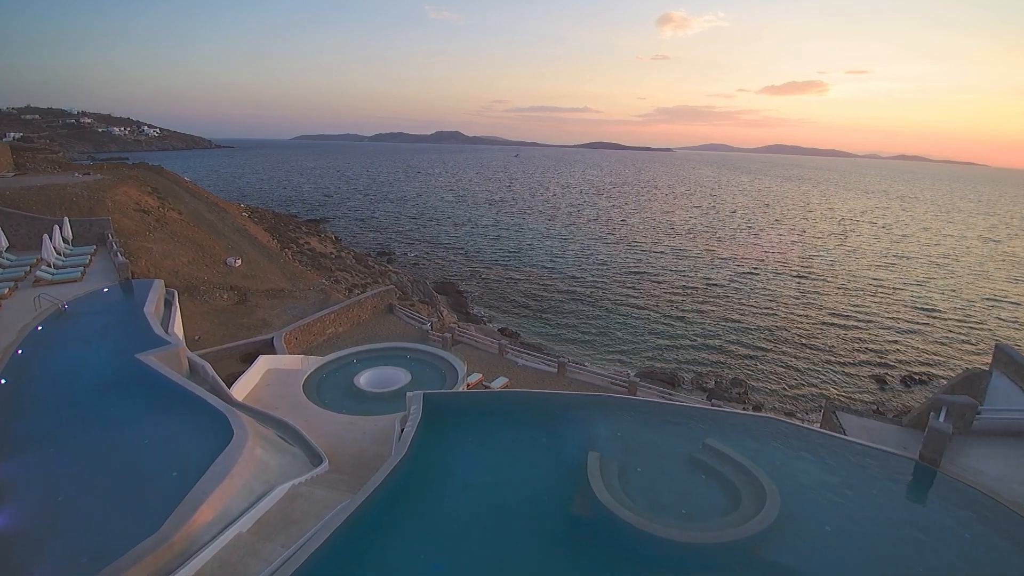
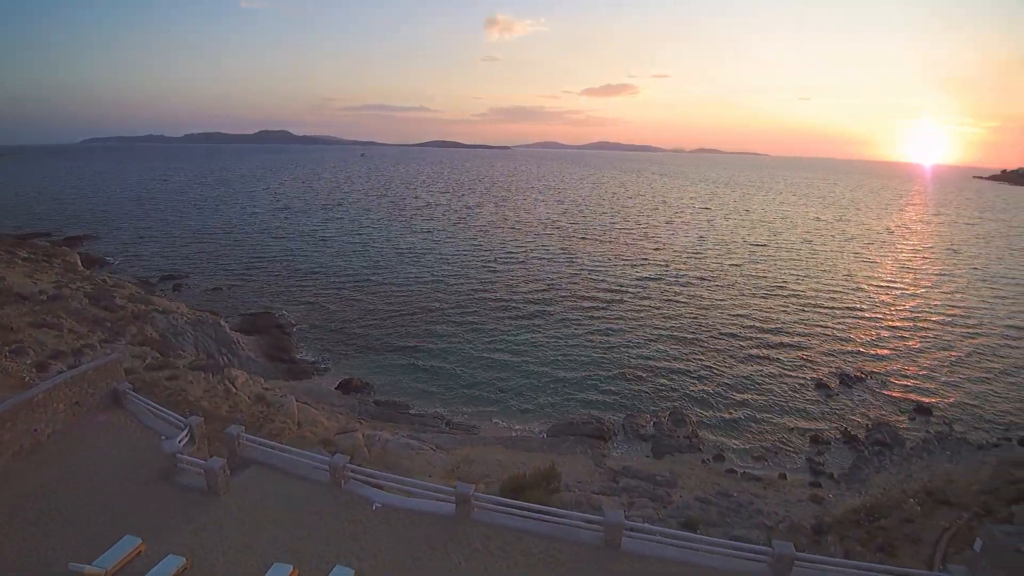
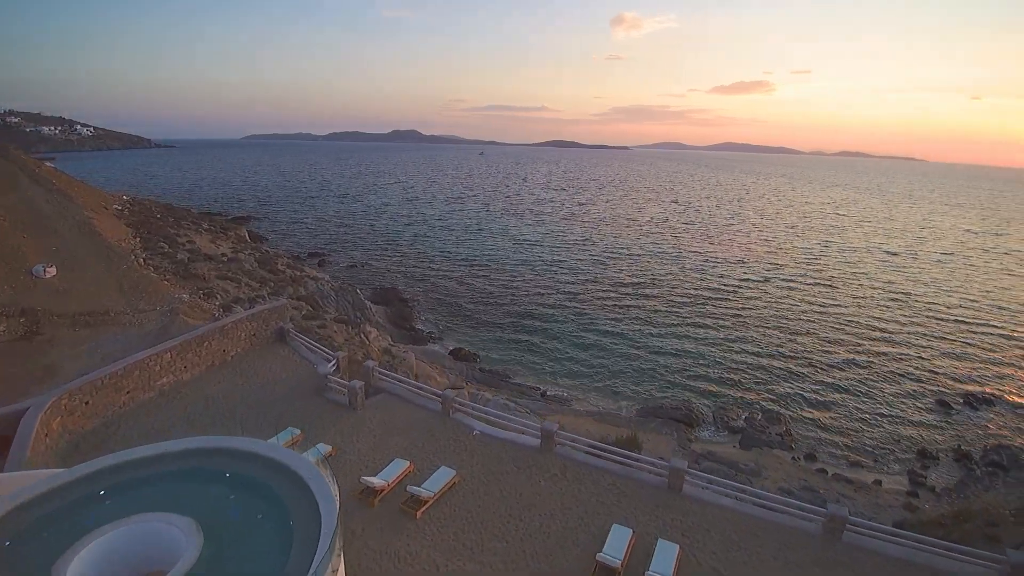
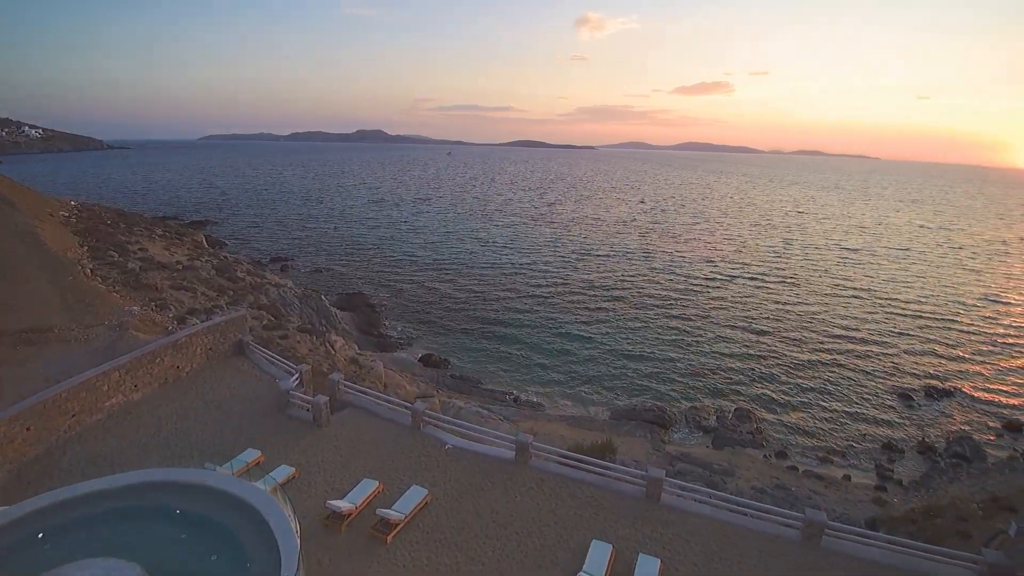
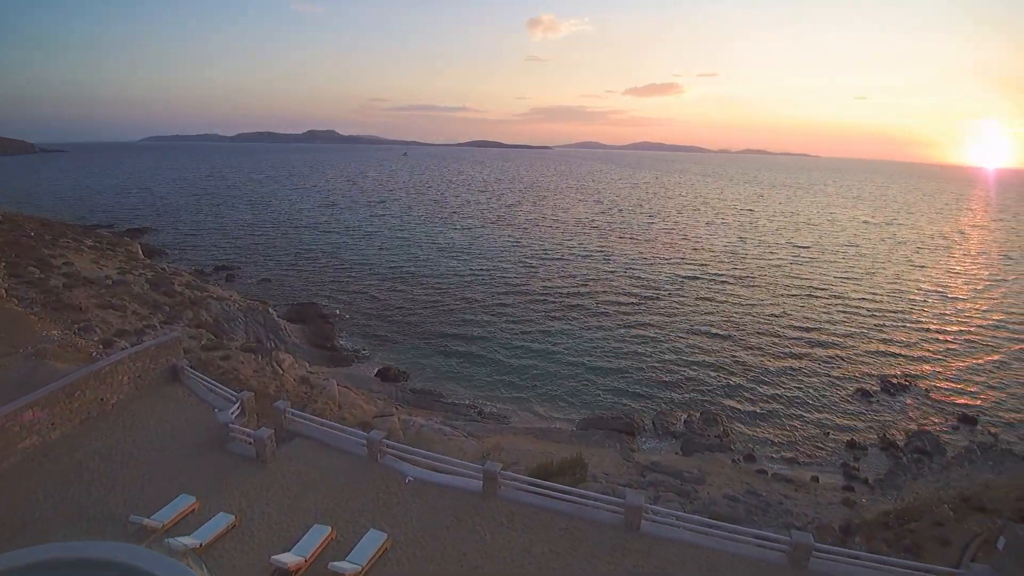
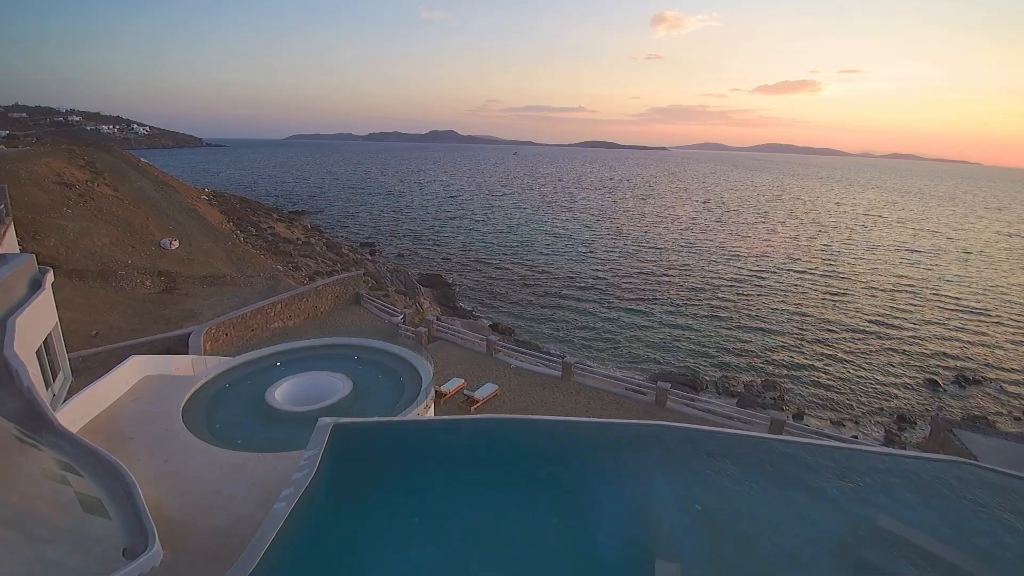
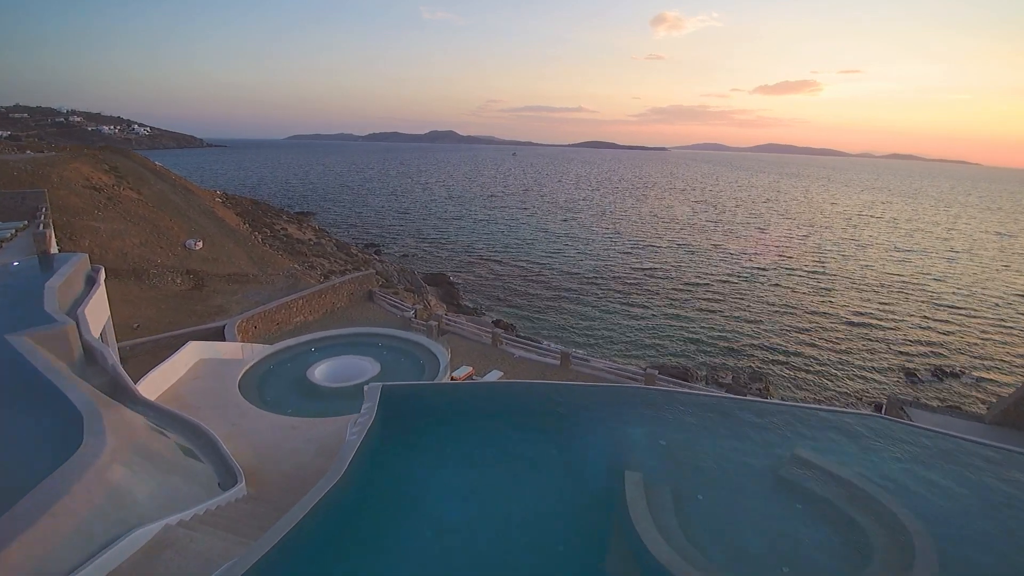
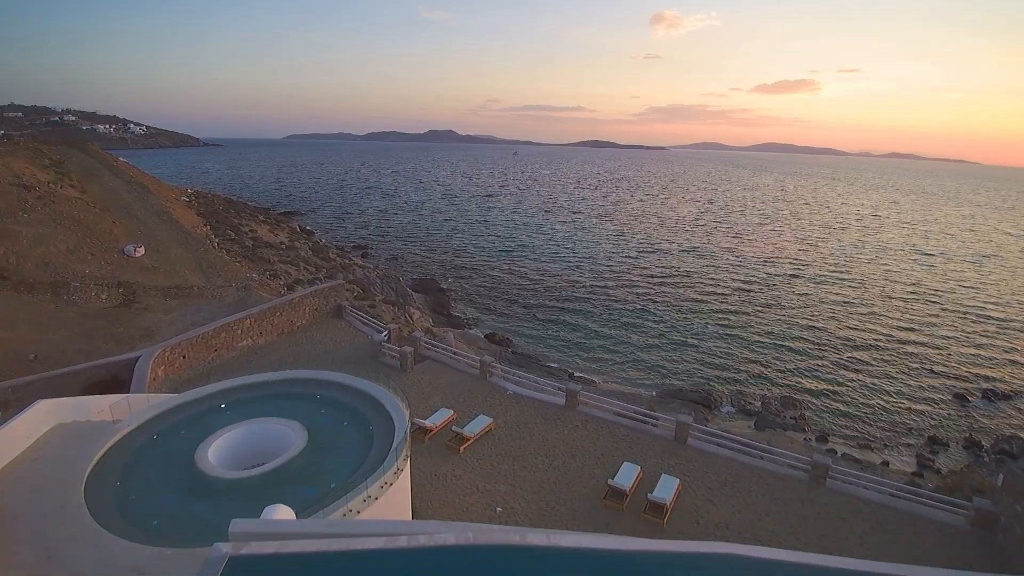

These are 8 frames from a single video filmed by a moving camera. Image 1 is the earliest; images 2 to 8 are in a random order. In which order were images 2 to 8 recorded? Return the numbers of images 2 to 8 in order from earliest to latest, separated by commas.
7, 6, 8, 3, 4, 5, 2
